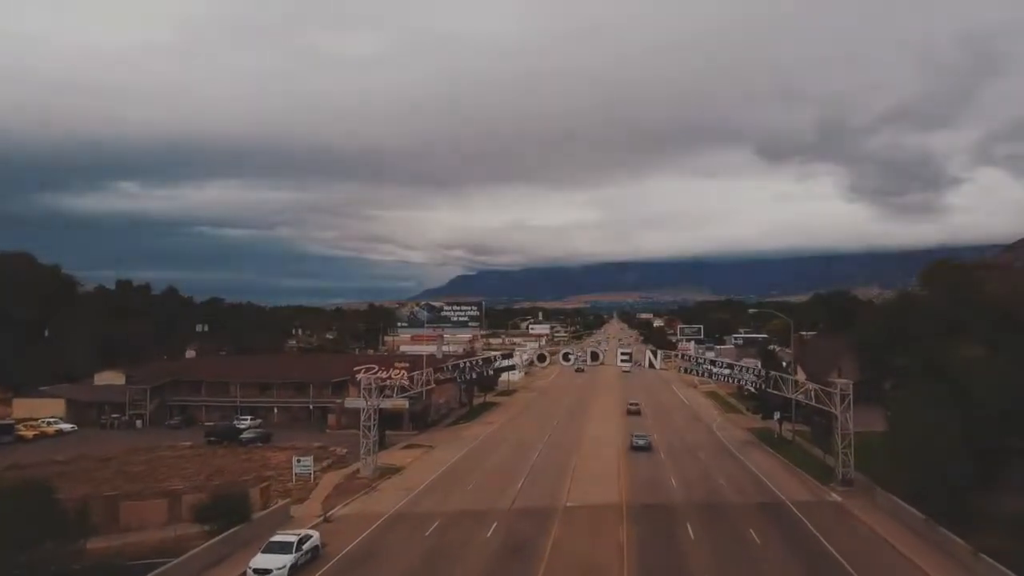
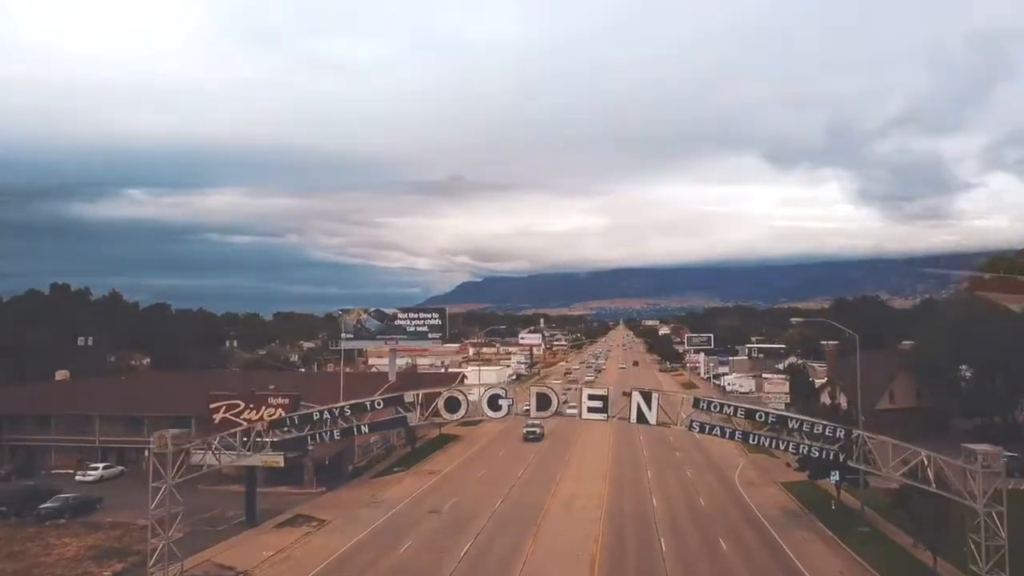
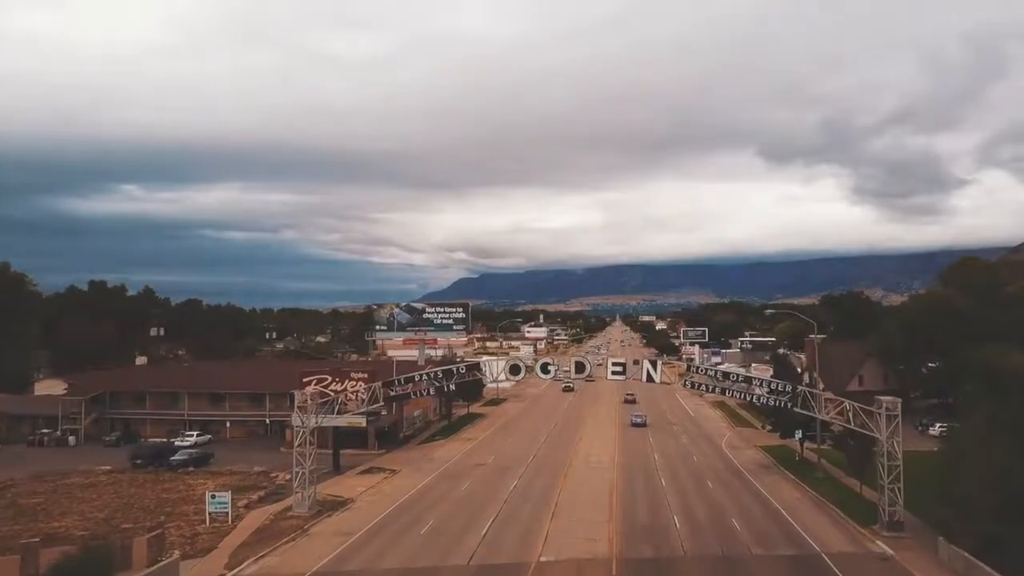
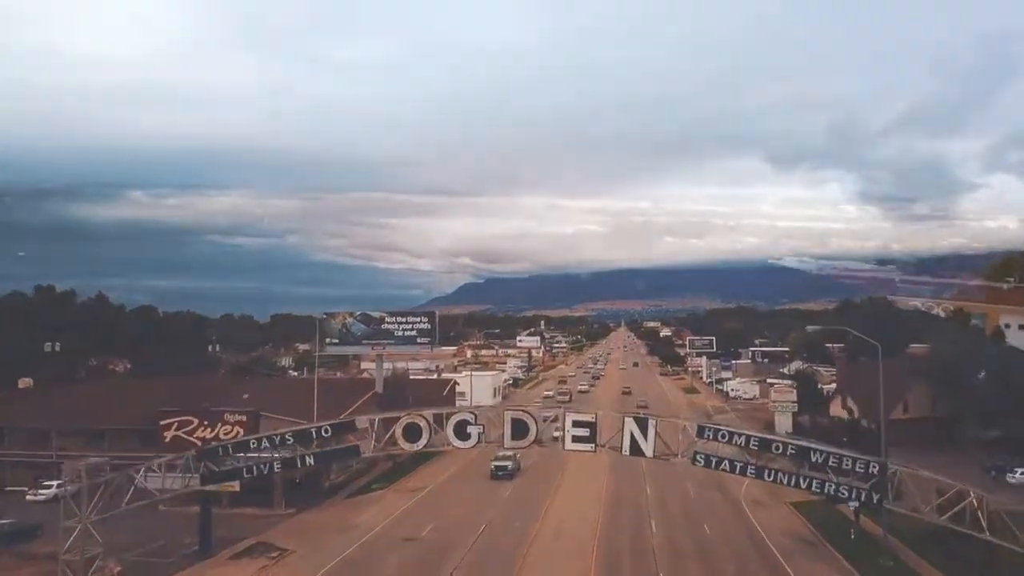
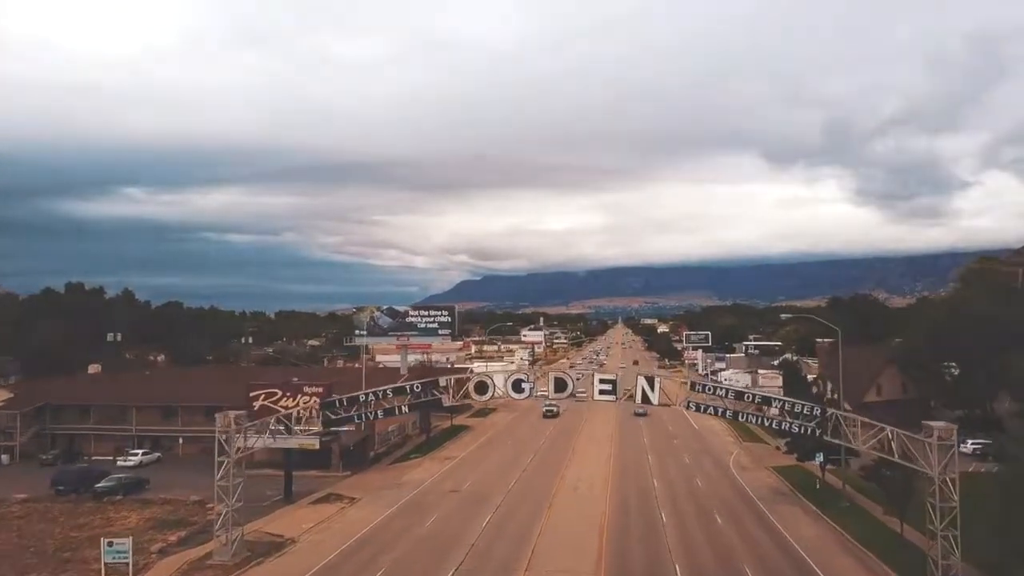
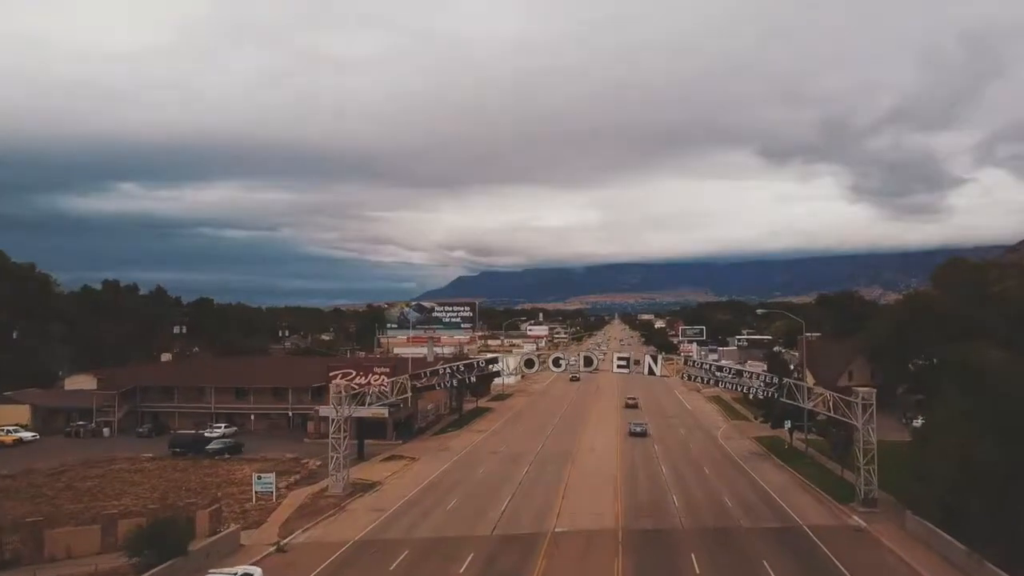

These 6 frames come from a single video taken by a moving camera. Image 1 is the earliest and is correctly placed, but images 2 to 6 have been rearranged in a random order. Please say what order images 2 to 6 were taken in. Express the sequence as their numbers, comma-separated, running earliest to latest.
6, 3, 5, 2, 4
